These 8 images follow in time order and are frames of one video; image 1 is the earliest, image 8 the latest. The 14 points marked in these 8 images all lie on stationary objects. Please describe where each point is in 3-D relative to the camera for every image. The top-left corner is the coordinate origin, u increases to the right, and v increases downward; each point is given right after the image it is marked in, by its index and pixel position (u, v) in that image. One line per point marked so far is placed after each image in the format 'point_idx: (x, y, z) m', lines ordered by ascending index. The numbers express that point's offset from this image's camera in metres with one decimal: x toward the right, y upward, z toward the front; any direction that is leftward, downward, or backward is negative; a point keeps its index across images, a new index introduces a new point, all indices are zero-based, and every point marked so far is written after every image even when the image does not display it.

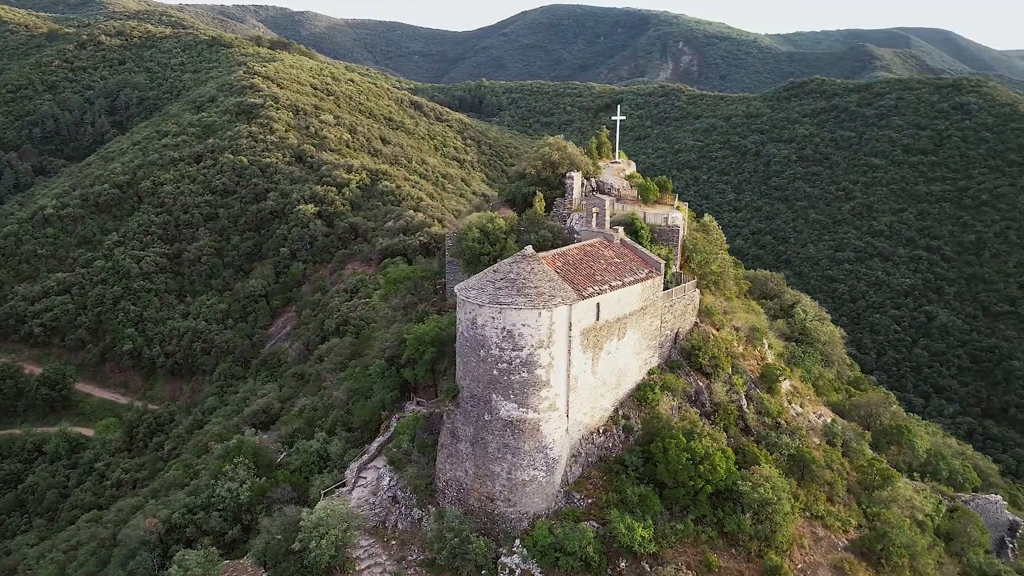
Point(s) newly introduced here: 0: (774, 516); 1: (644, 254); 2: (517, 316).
0: (+3.4, -2.9, +9.8) m
1: (+2.0, +0.5, +11.5) m
2: (0.0, -0.3, +9.4) m
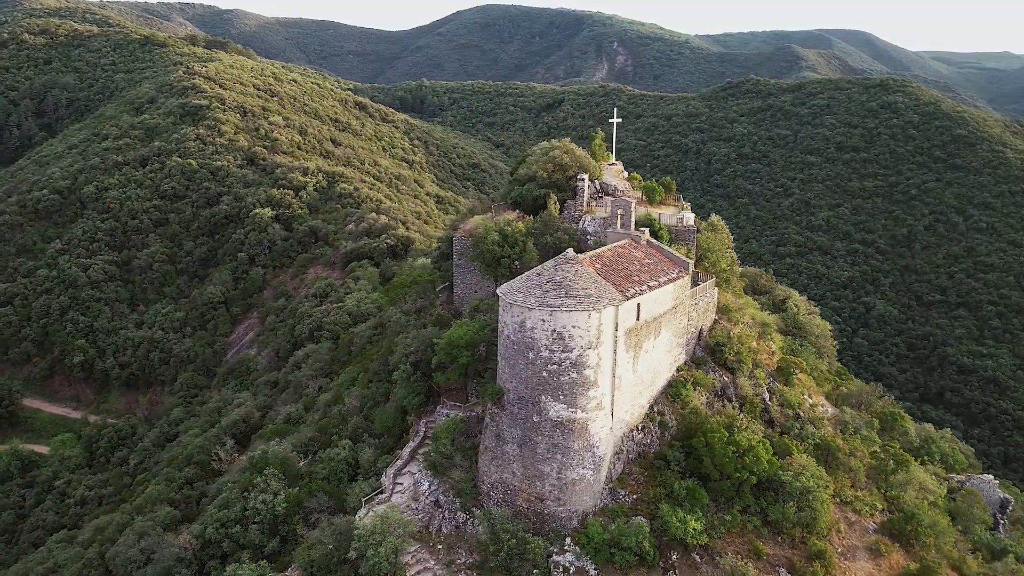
0: (+4.0, -2.9, +10.2) m
1: (+2.4, +0.5, +11.8) m
2: (+0.7, -0.4, +9.6) m
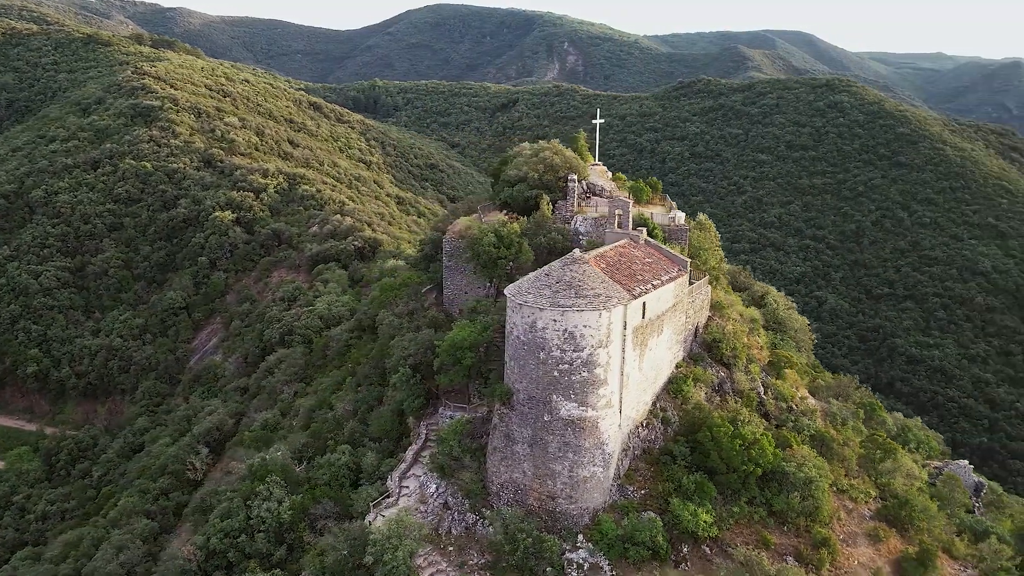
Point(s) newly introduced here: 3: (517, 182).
0: (+4.2, -2.8, +10.5) m
1: (+2.4, +0.5, +12.0) m
2: (+0.8, -0.4, +9.7) m
3: (+0.1, +2.1, +15.0) m
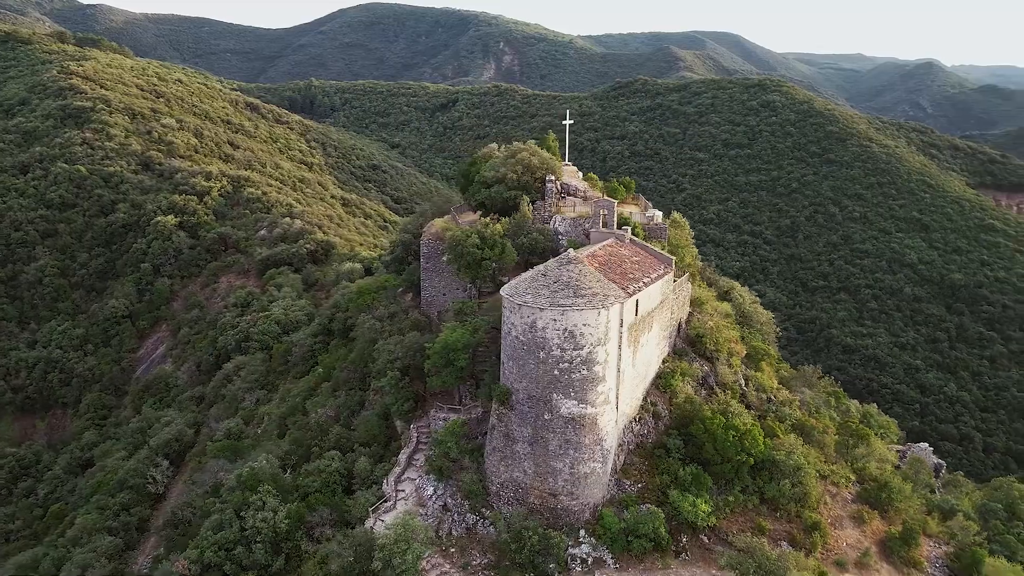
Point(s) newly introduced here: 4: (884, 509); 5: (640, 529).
0: (+4.2, -2.7, +10.9) m
1: (+2.3, +0.6, +12.3) m
2: (+0.9, -0.4, +9.8) m
3: (-0.3, +2.1, +15.1) m
4: (+5.6, -3.3, +11.6) m
5: (+1.7, -3.1, +10.0) m
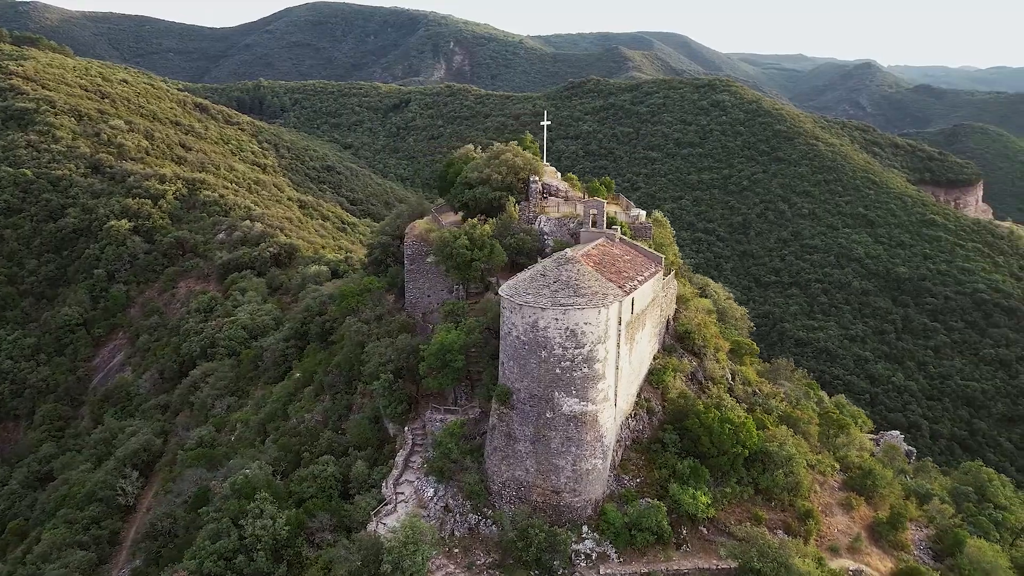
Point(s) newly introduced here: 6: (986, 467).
0: (+4.2, -2.7, +11.3) m
1: (+2.1, +0.6, +12.5) m
2: (+0.9, -0.4, +10.0) m
3: (-0.7, +2.0, +15.2) m
4: (+5.6, -3.3, +12.0) m
5: (+1.7, -3.1, +10.2) m
6: (+9.3, -3.5, +15.1) m
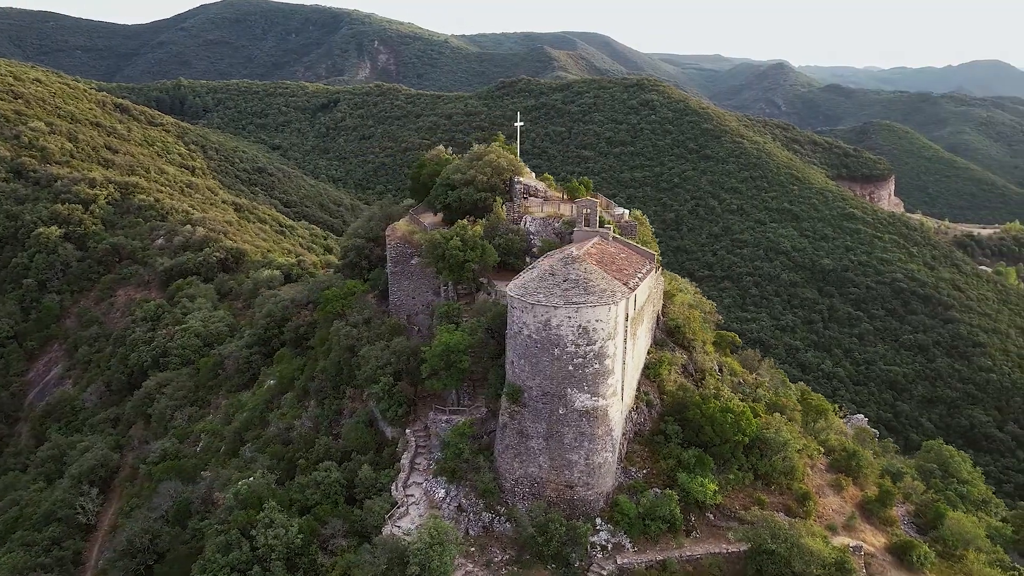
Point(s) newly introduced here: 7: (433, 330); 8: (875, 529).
0: (+4.3, -2.6, +11.8) m
1: (+2.0, +0.7, +12.8) m
2: (+1.1, -0.3, +10.2) m
3: (-1.0, +2.0, +15.2) m
4: (+5.6, -3.1, +12.7) m
5: (+2.0, -3.1, +10.5) m
6: (+9.1, -3.3, +16.1) m
7: (-1.4, -0.8, +14.0) m
8: (+5.4, -3.6, +11.4) m
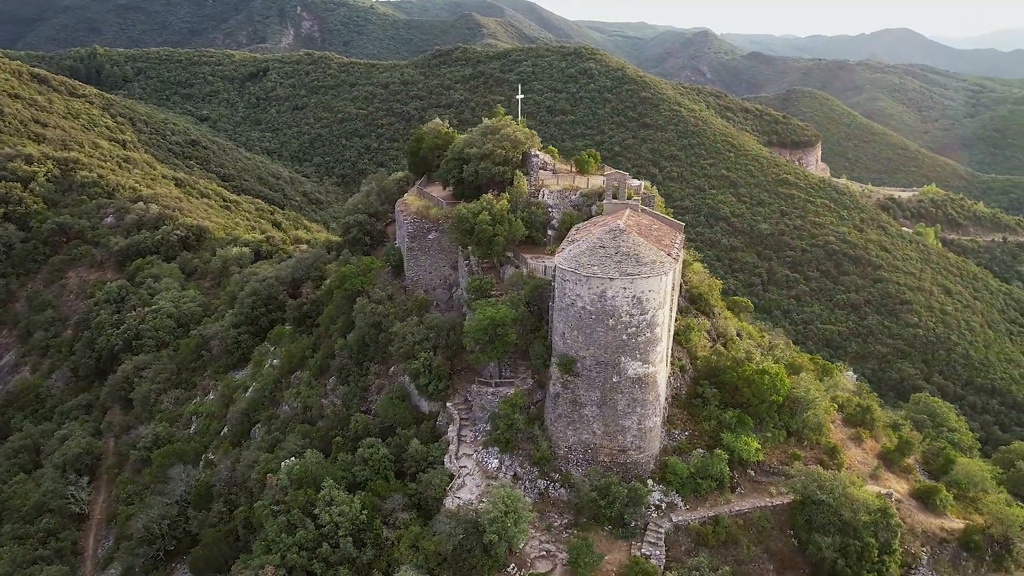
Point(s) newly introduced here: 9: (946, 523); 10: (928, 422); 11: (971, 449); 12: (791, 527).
0: (+5.0, -2.0, +12.5) m
1: (+2.6, +1.2, +13.2) m
2: (+1.9, +0.1, +10.6) m
3: (-0.7, +2.6, +15.3) m
4: (+6.2, -2.5, +13.5) m
5: (+2.8, -2.6, +11.1) m
6: (+9.4, -2.5, +17.3) m
7: (-0.9, -0.3, +14.1) m
8: (+6.2, -3.0, +12.3) m
9: (+6.5, -3.5, +11.5) m
10: (+8.7, -2.8, +16.0) m
11: (+9.4, -3.3, +15.7) m
12: (+4.0, -3.4, +10.9) m
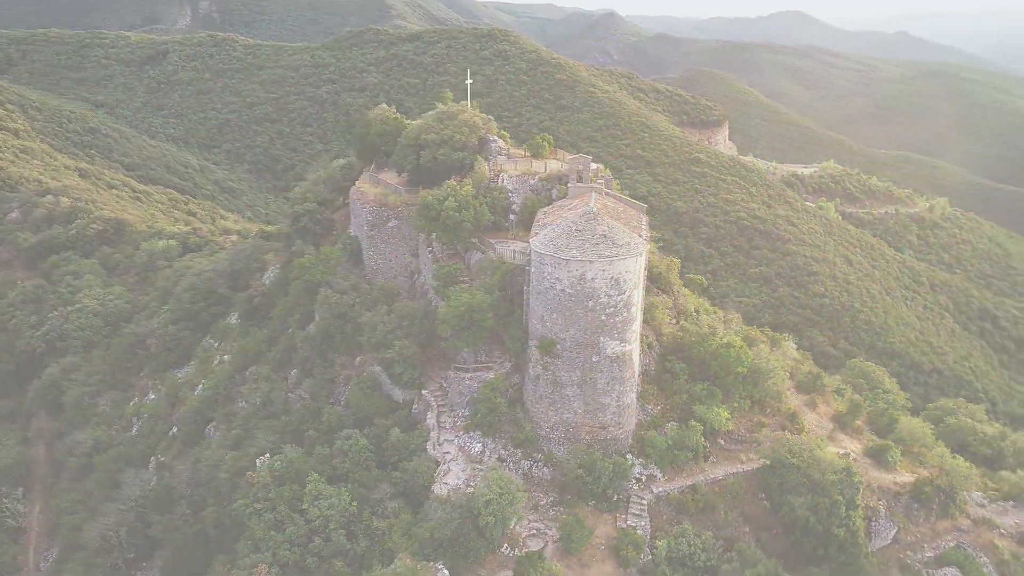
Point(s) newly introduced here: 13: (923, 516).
0: (+4.5, -1.6, +13.2) m
1: (+2.0, +1.5, +13.5) m
2: (+1.6, +0.3, +10.9) m
3: (-1.6, +2.8, +15.2) m
4: (+5.7, -2.0, +14.3) m
5: (+2.6, -2.3, +11.5) m
6: (+8.4, -1.8, +18.4) m
7: (-1.5, -0.1, +14.1) m
8: (+5.8, -2.6, +13.1) m
9: (+6.2, -3.1, +12.4) m
10: (+7.9, -2.2, +17.1) m
11: (+8.6, -2.6, +16.8) m
12: (+3.8, -3.0, +11.5) m
13: (+6.4, -3.6, +12.0) m
